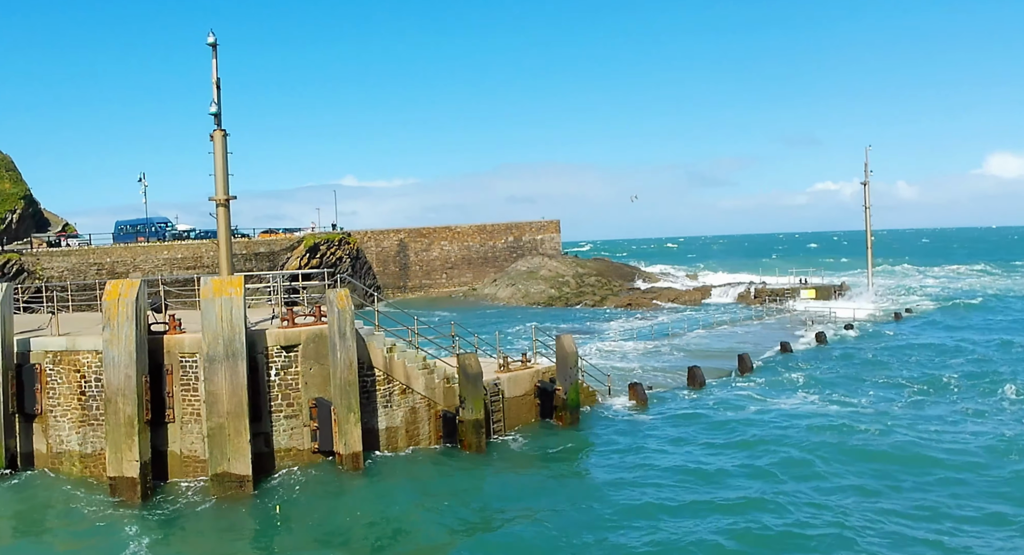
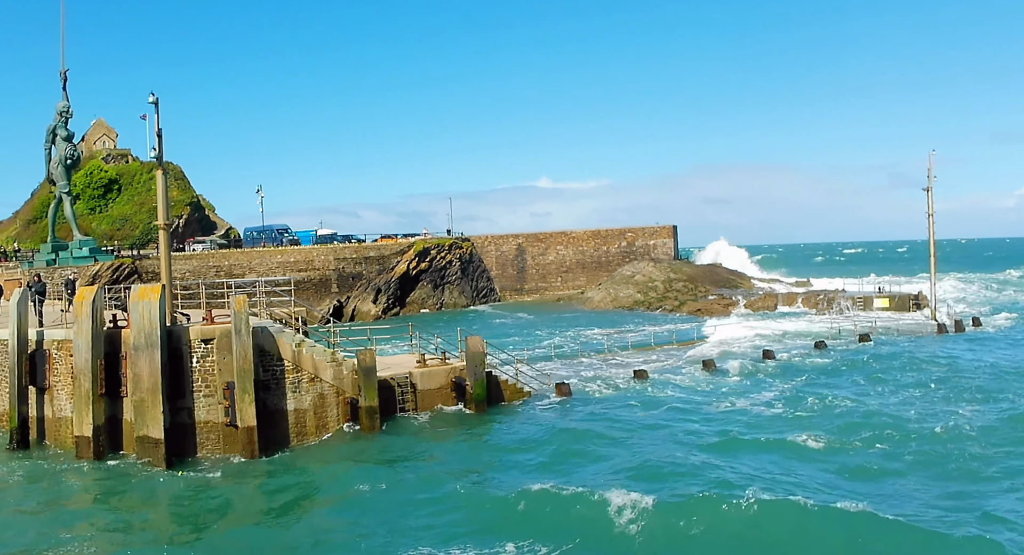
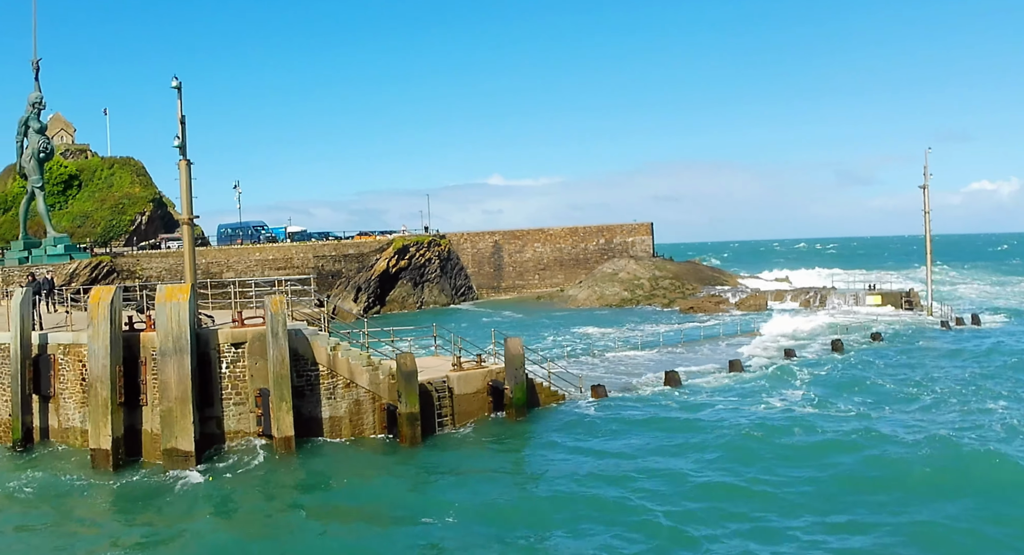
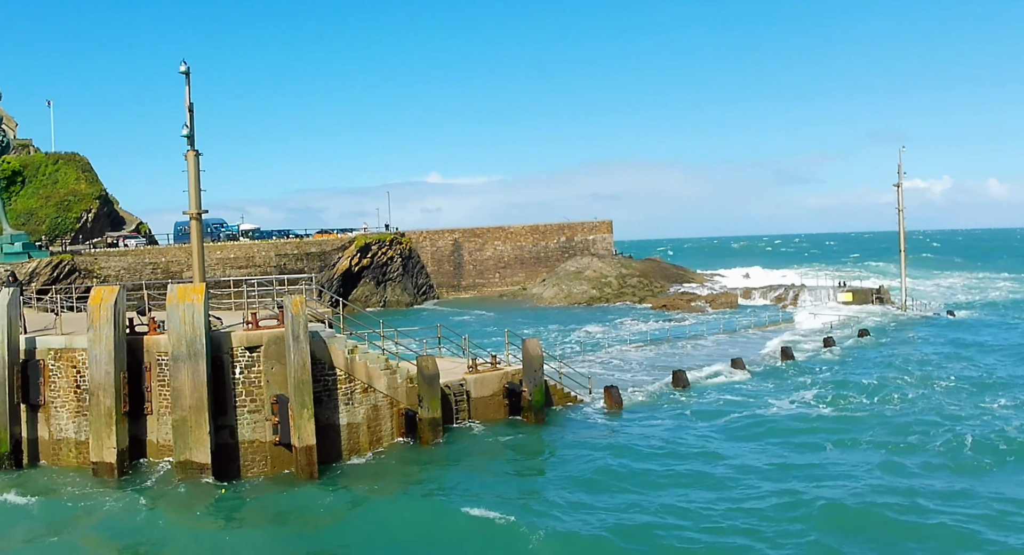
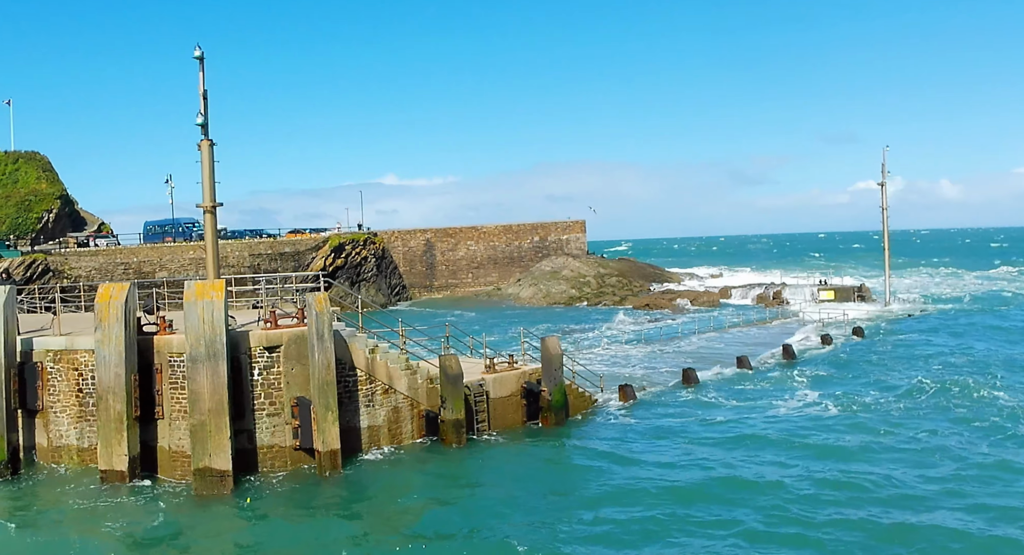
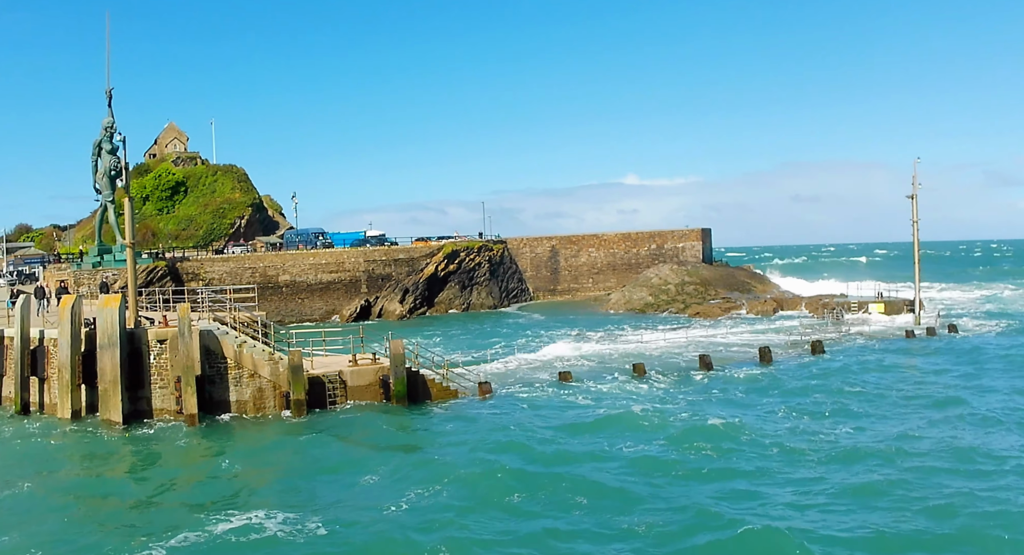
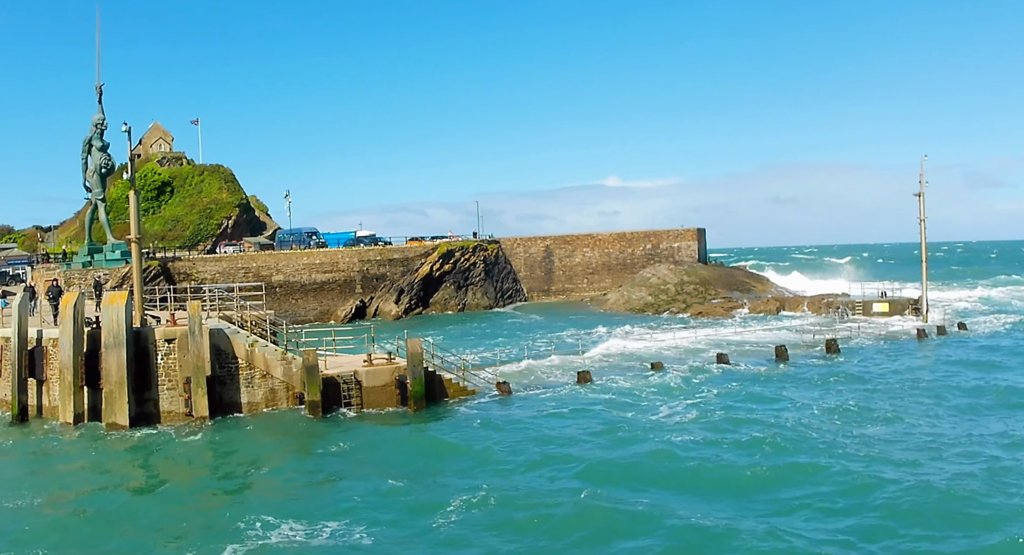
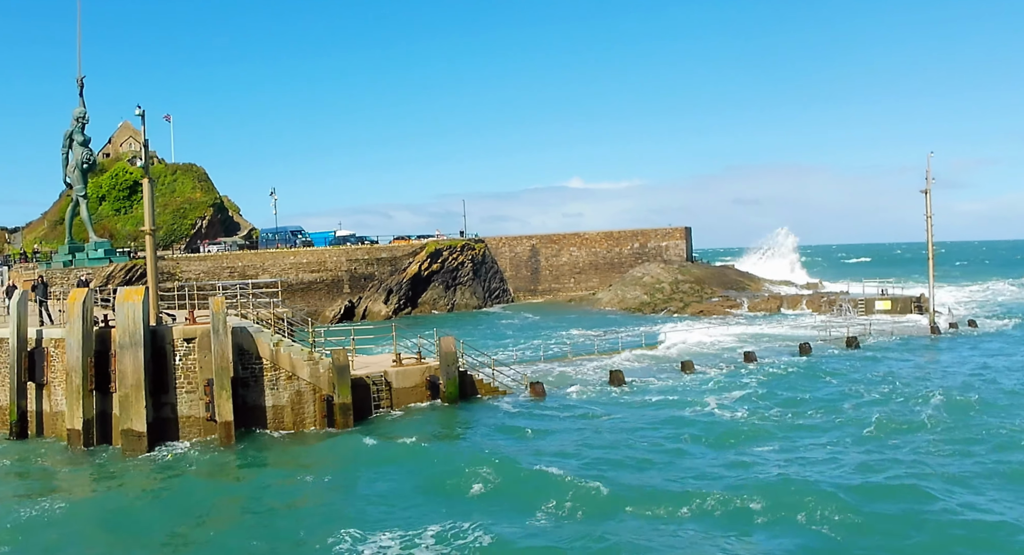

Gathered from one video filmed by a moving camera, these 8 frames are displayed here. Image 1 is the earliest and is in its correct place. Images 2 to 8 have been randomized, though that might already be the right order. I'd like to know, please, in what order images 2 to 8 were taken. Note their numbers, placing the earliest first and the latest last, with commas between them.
5, 4, 3, 2, 8, 7, 6
